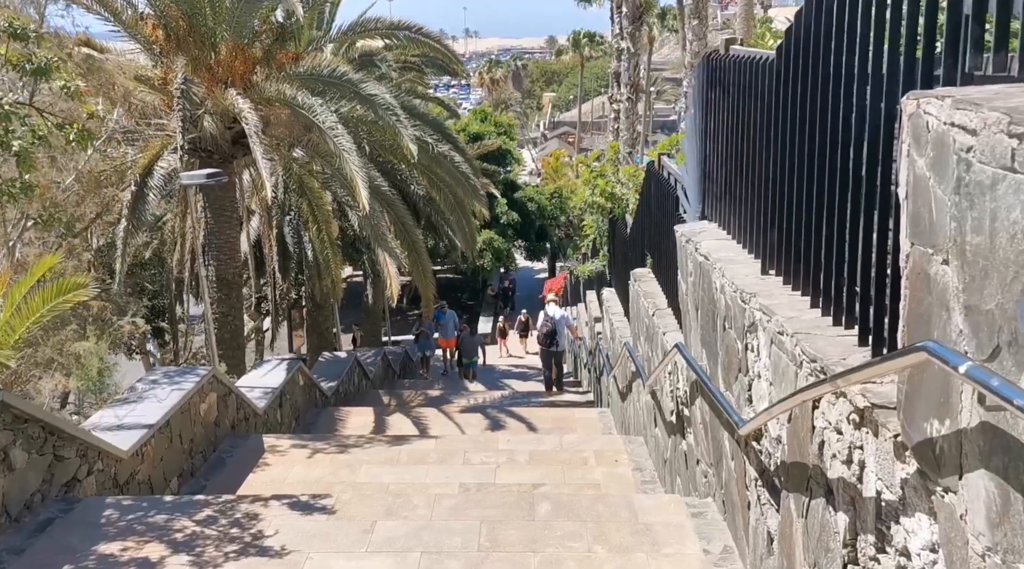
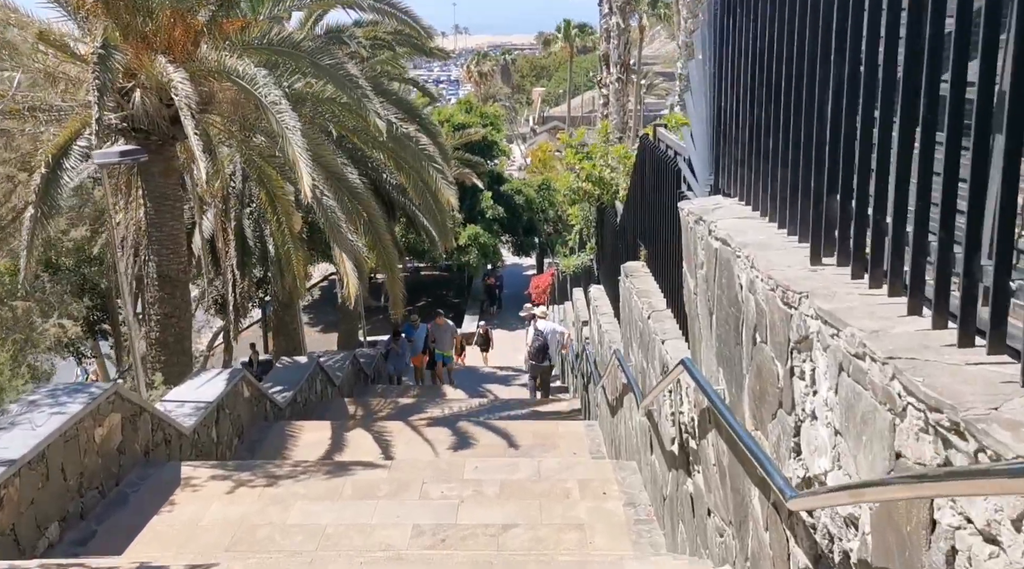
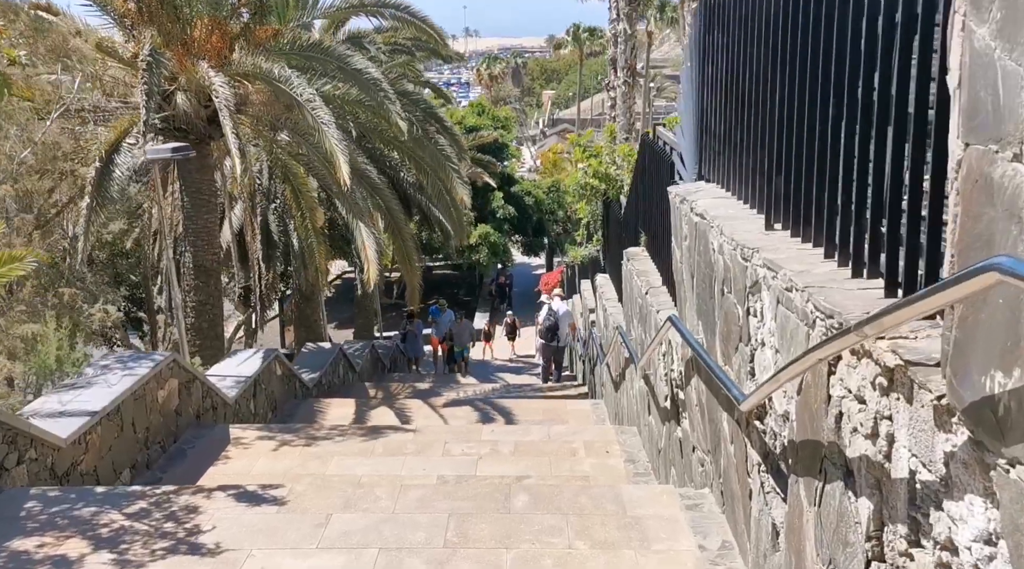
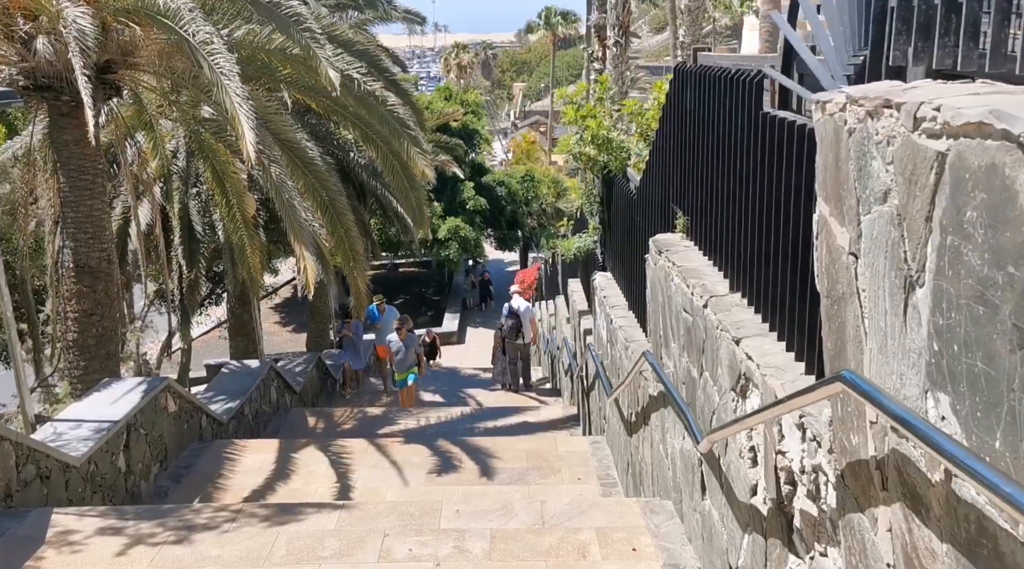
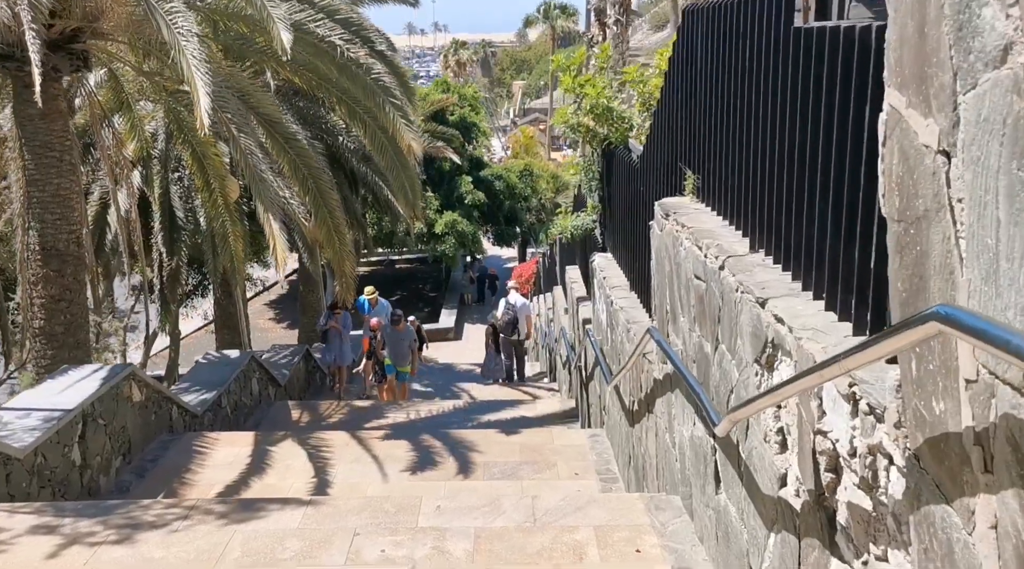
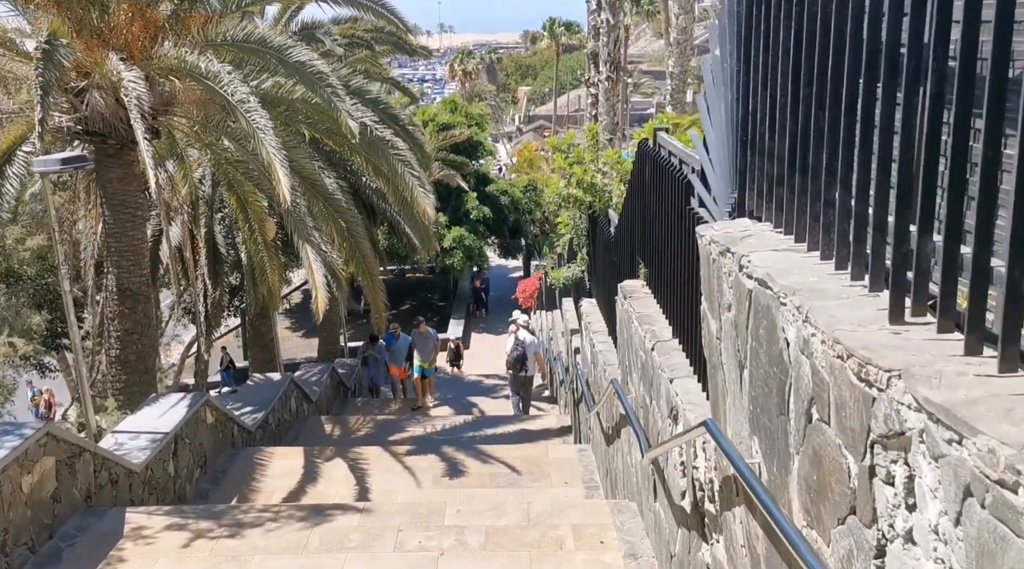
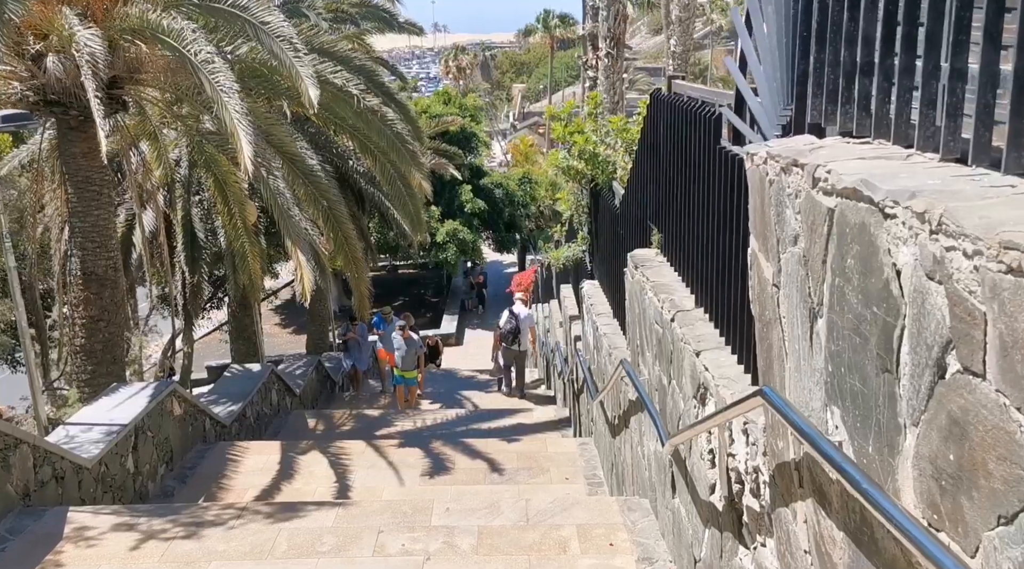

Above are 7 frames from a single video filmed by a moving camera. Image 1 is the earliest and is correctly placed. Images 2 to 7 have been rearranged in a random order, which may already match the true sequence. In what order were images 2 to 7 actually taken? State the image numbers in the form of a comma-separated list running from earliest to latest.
3, 2, 6, 7, 4, 5
